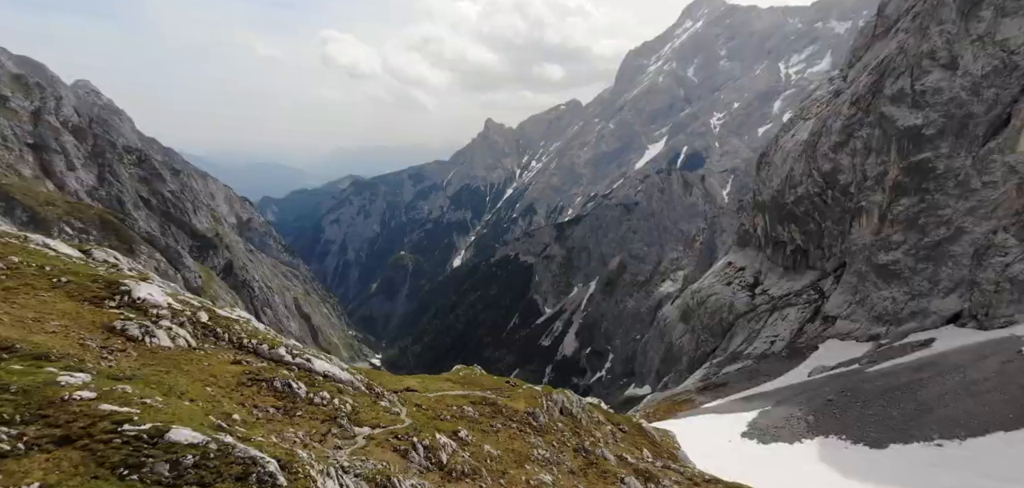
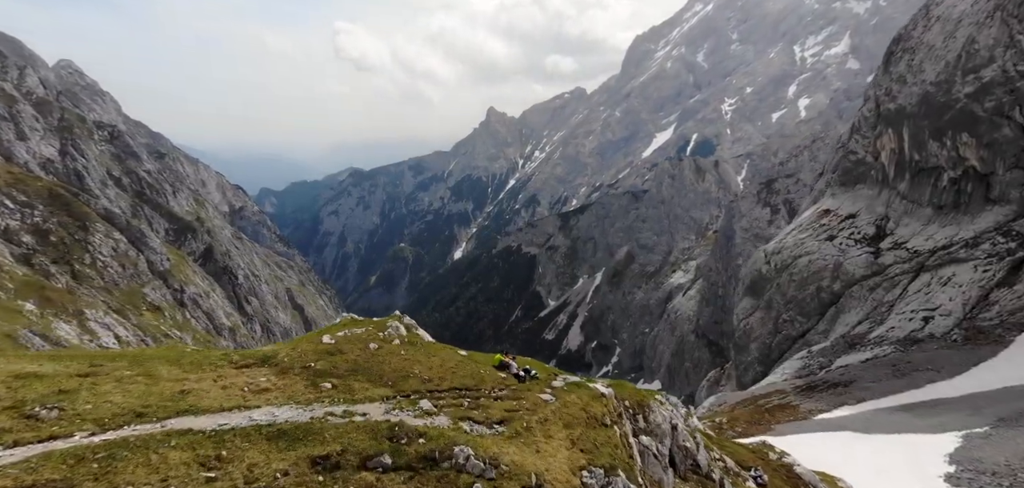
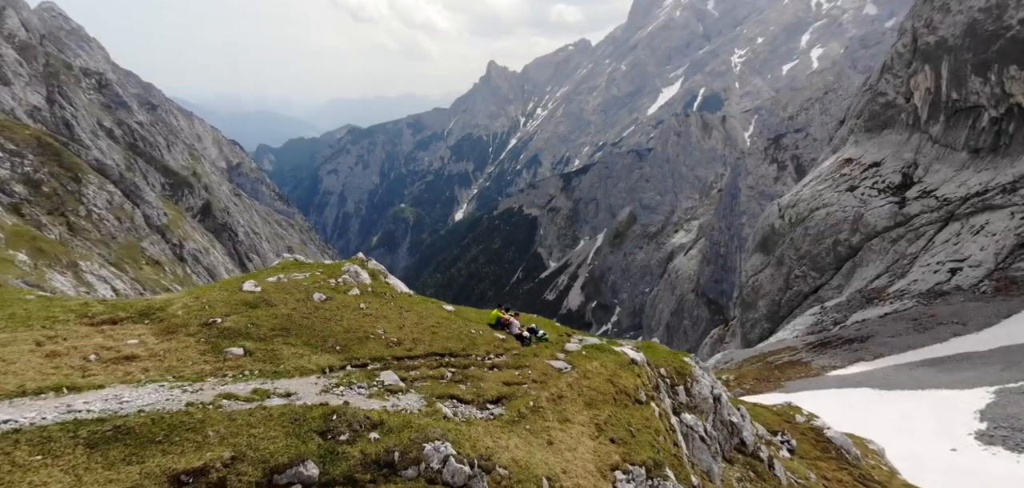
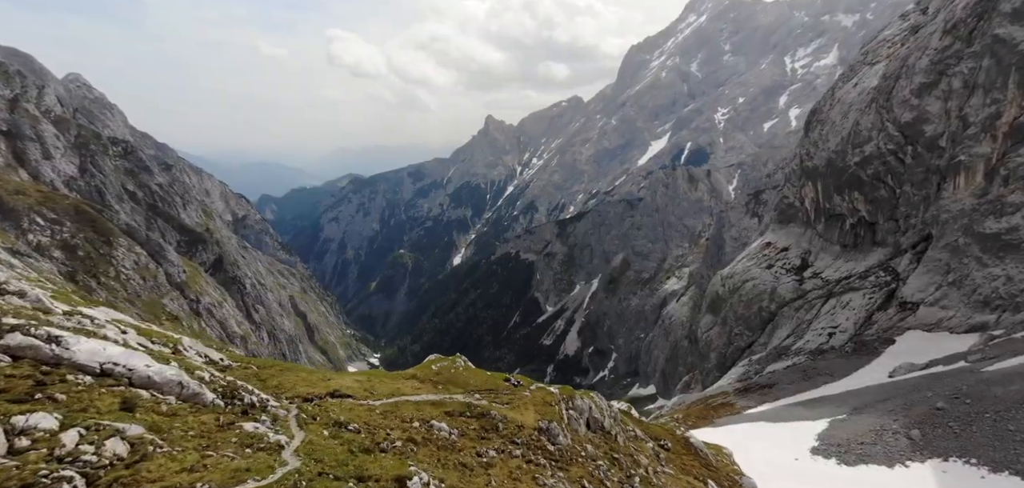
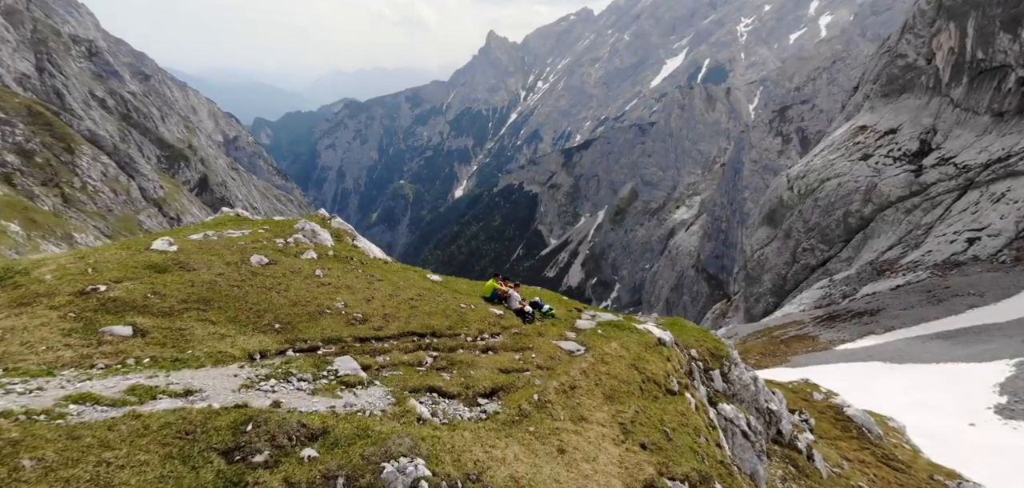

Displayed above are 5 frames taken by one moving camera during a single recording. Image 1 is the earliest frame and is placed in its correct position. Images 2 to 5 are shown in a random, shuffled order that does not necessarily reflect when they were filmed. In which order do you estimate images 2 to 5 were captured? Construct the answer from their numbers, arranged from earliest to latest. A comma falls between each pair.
4, 2, 3, 5
